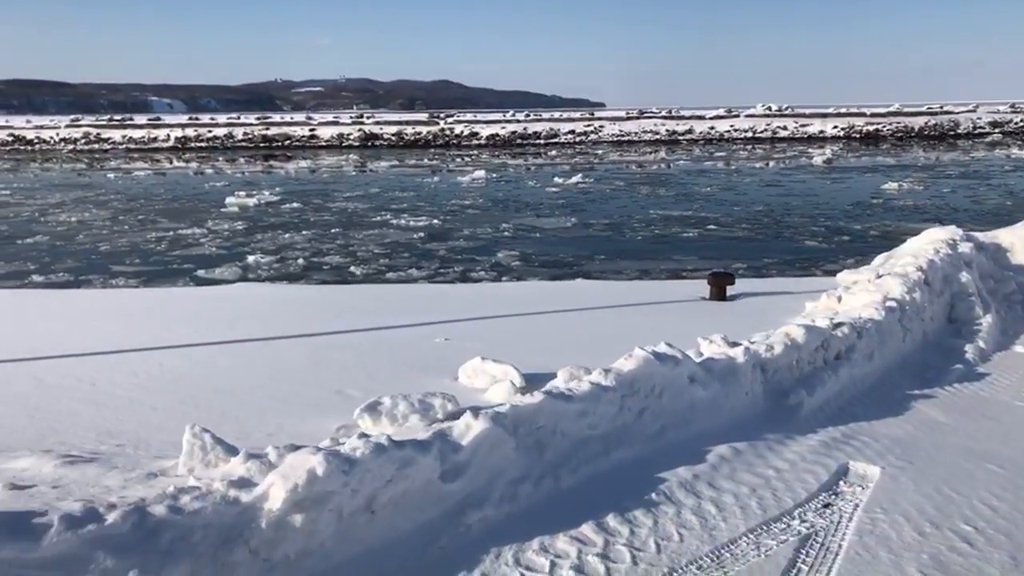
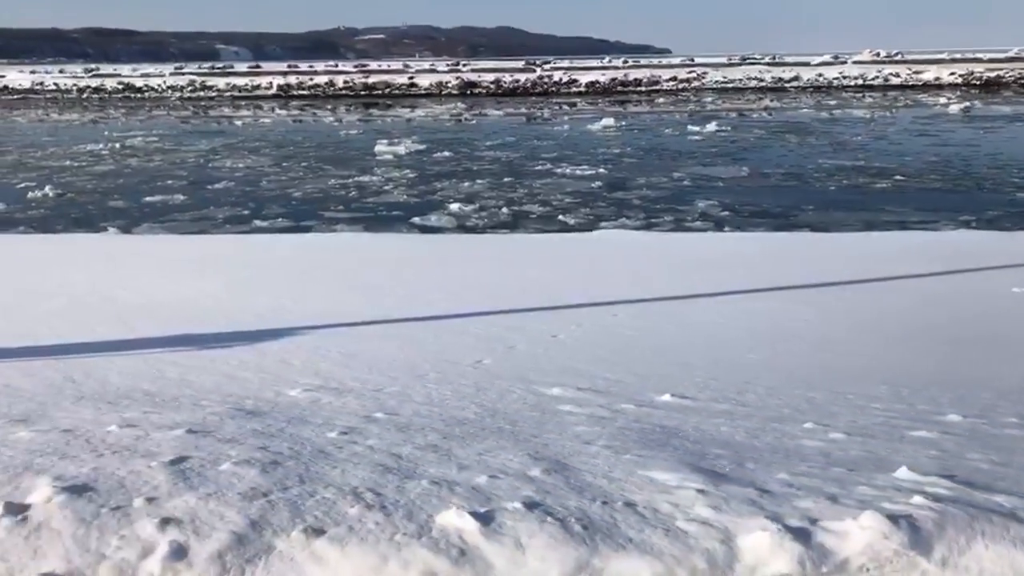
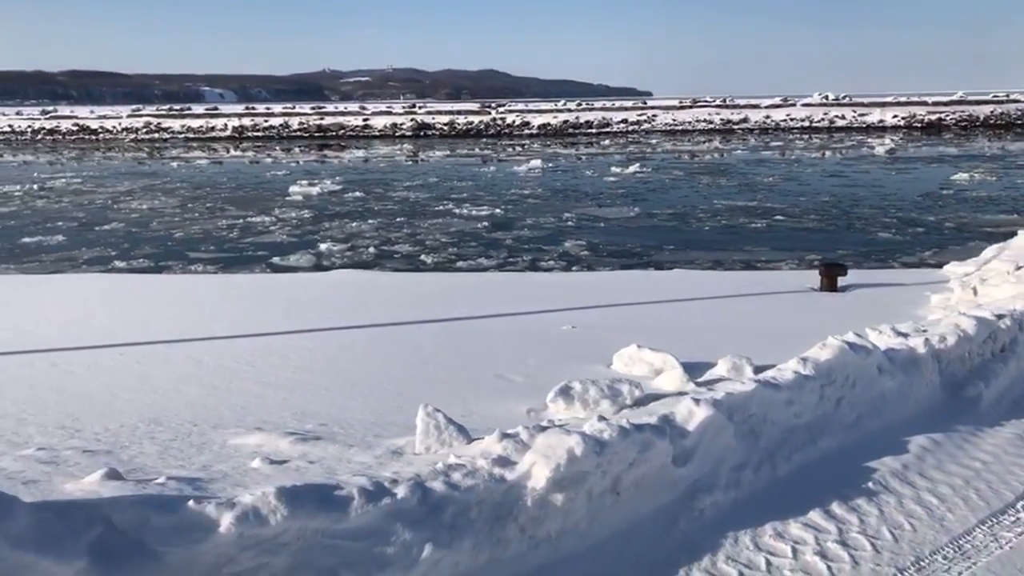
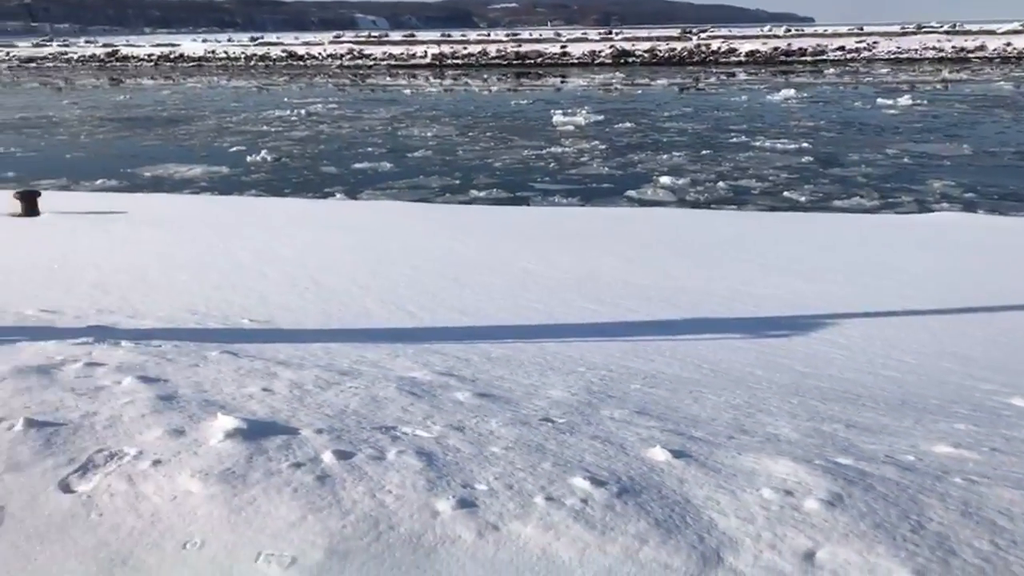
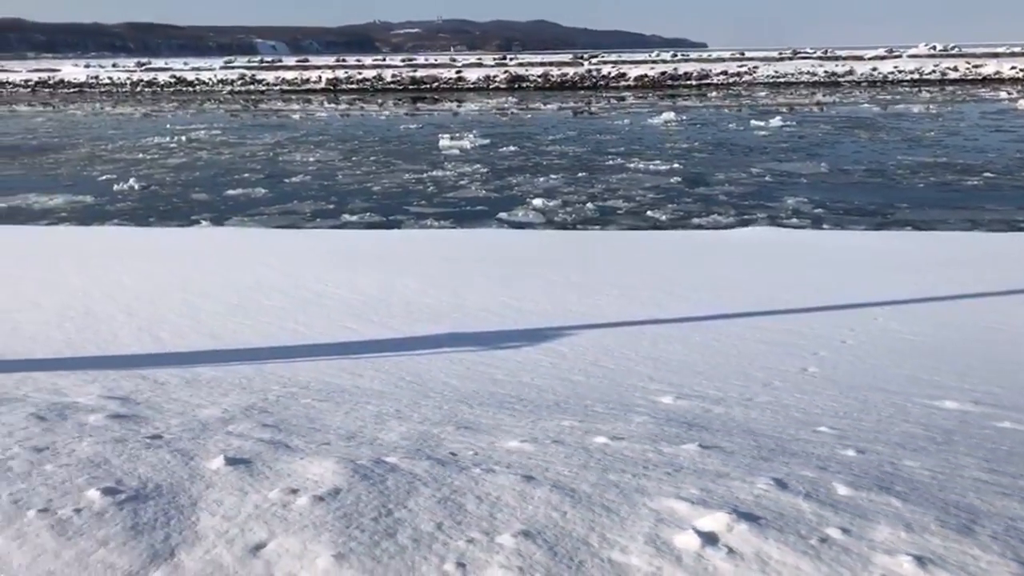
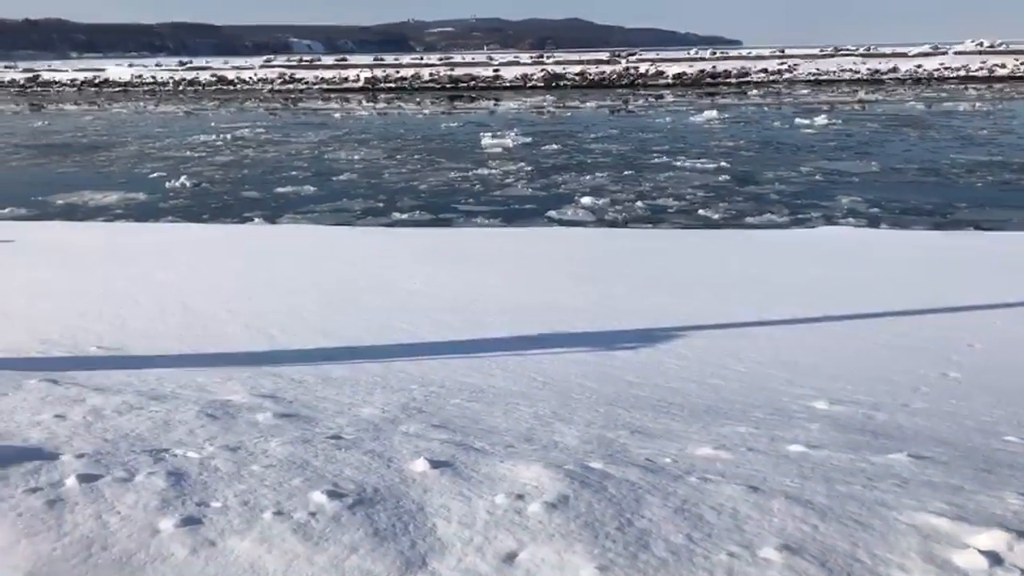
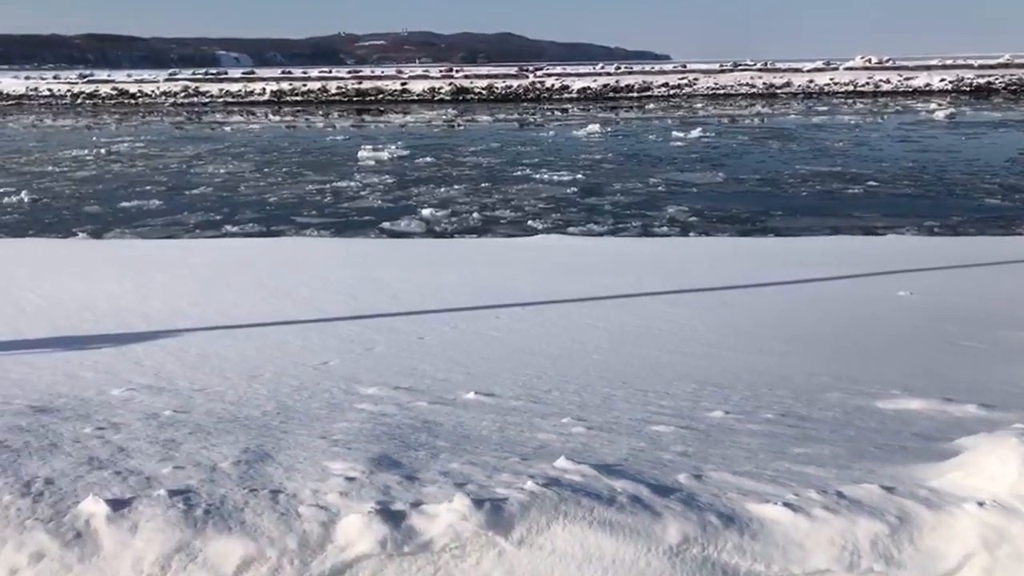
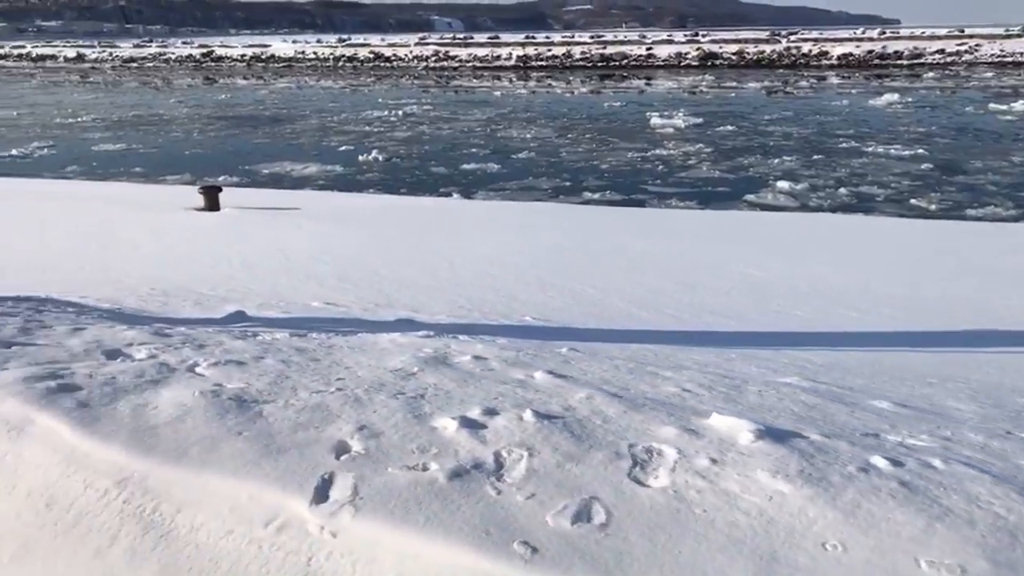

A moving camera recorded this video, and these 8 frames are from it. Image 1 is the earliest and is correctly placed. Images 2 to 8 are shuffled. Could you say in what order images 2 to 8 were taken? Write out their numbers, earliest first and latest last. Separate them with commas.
3, 7, 2, 5, 6, 4, 8
